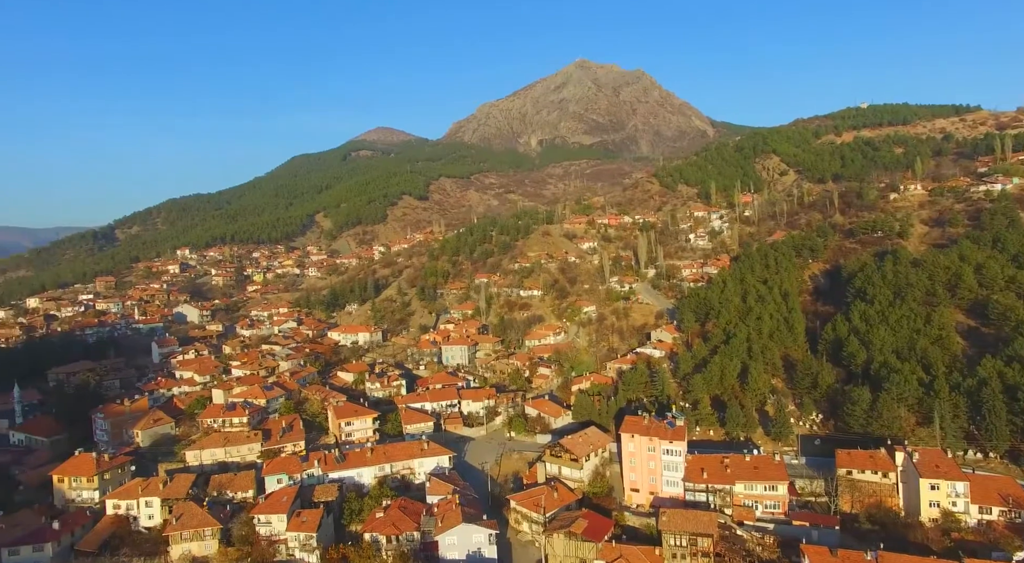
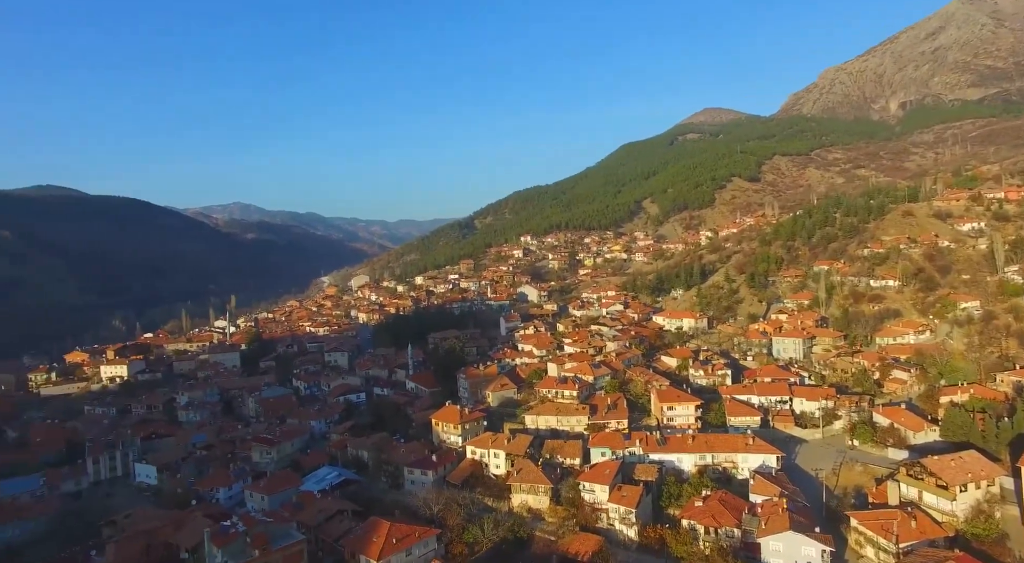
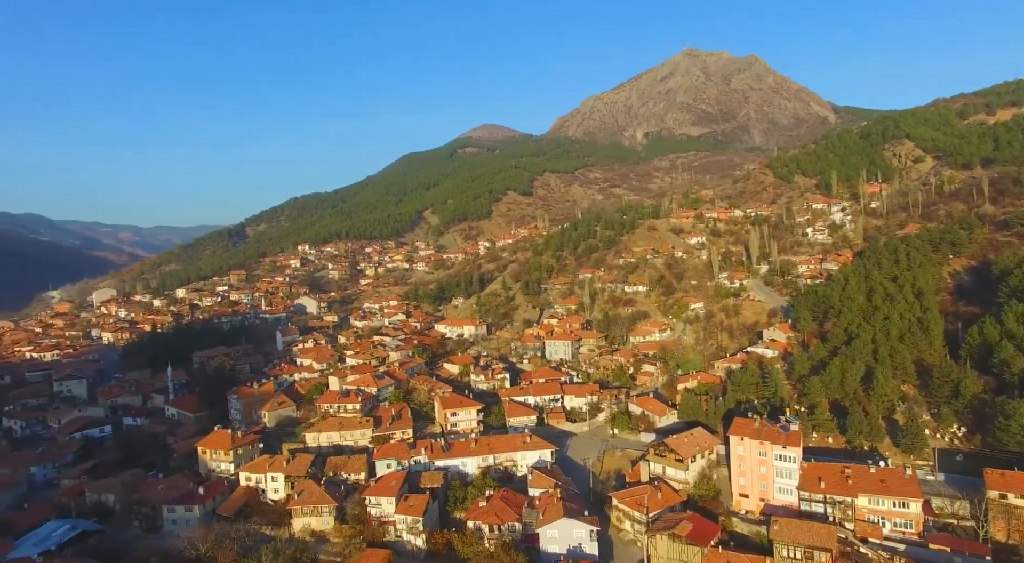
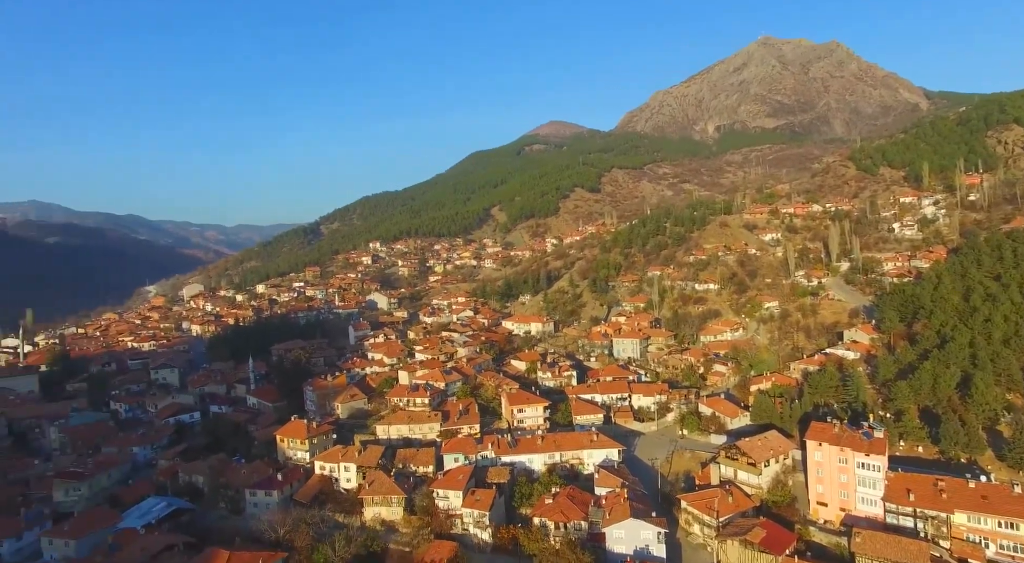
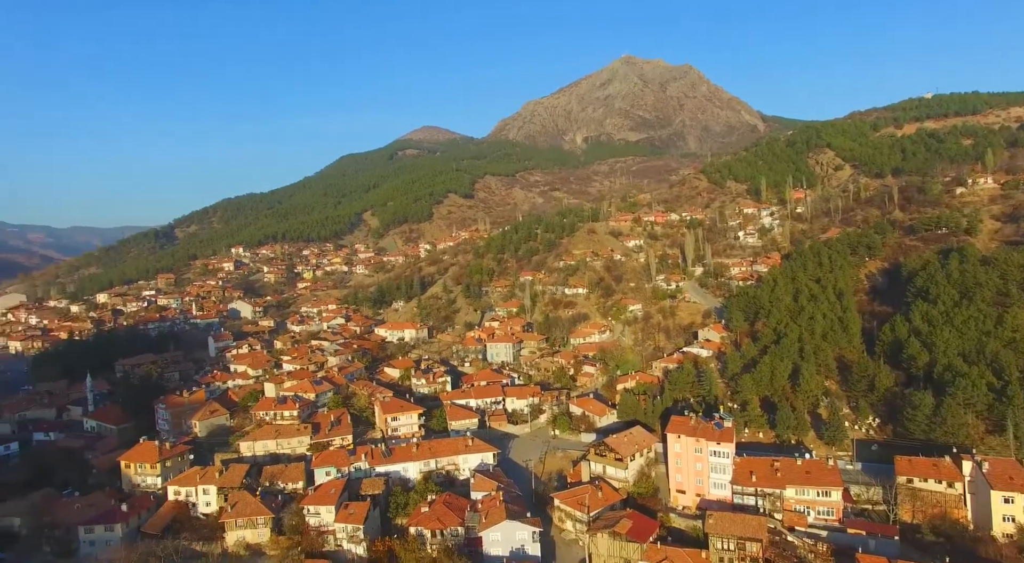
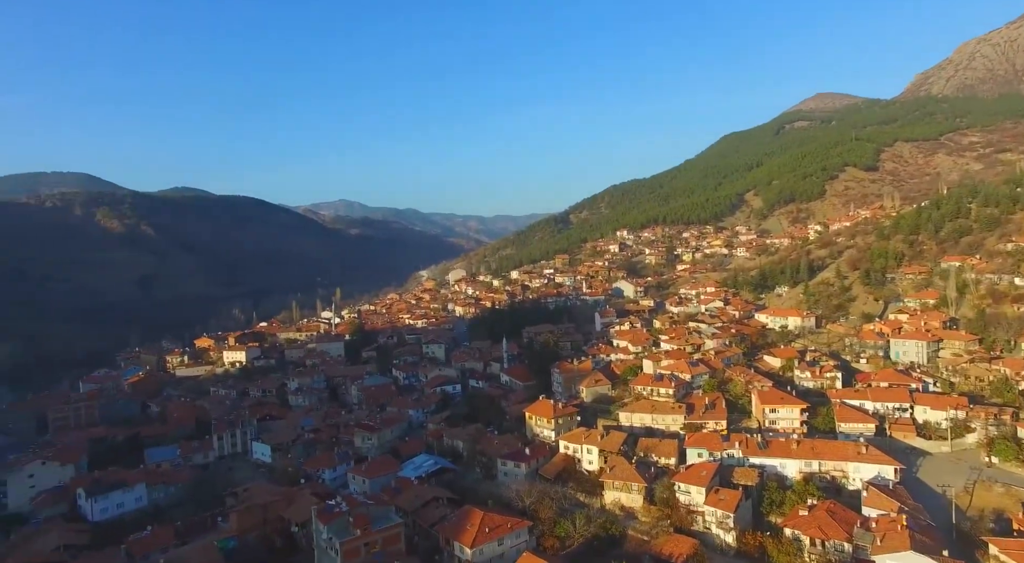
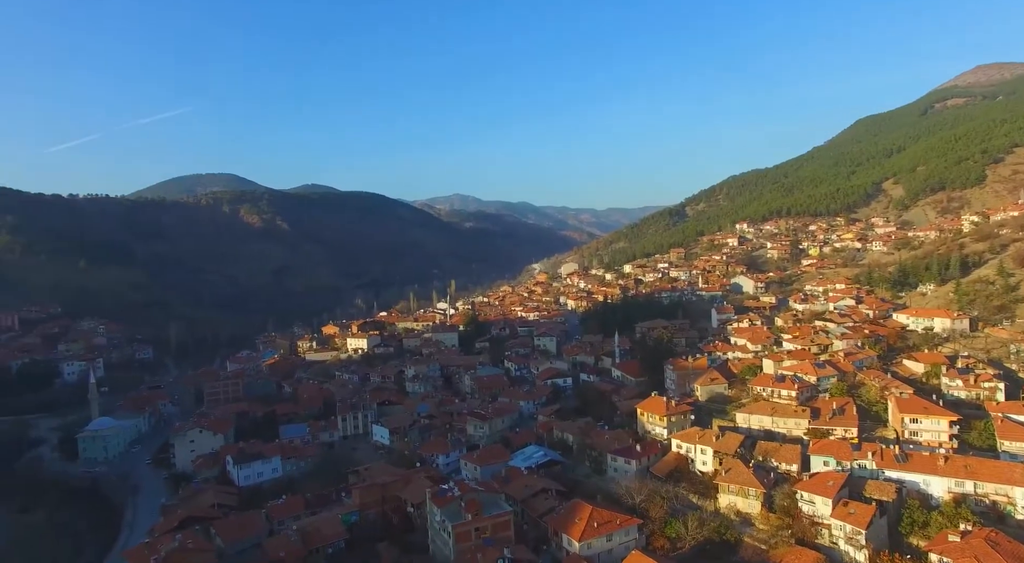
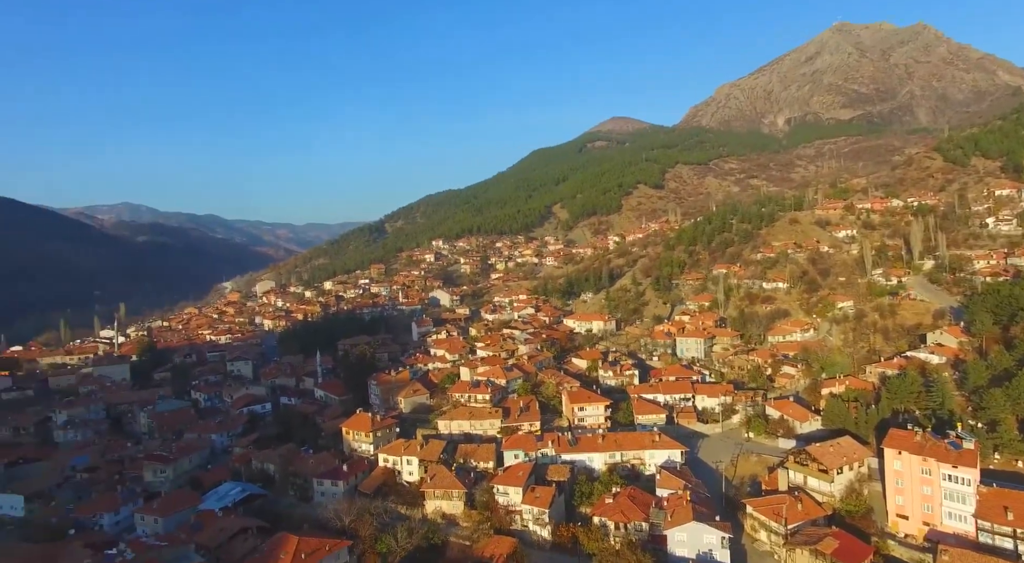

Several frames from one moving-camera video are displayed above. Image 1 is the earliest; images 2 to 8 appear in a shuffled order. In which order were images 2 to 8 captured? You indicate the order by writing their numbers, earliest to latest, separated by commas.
5, 3, 4, 8, 2, 6, 7
